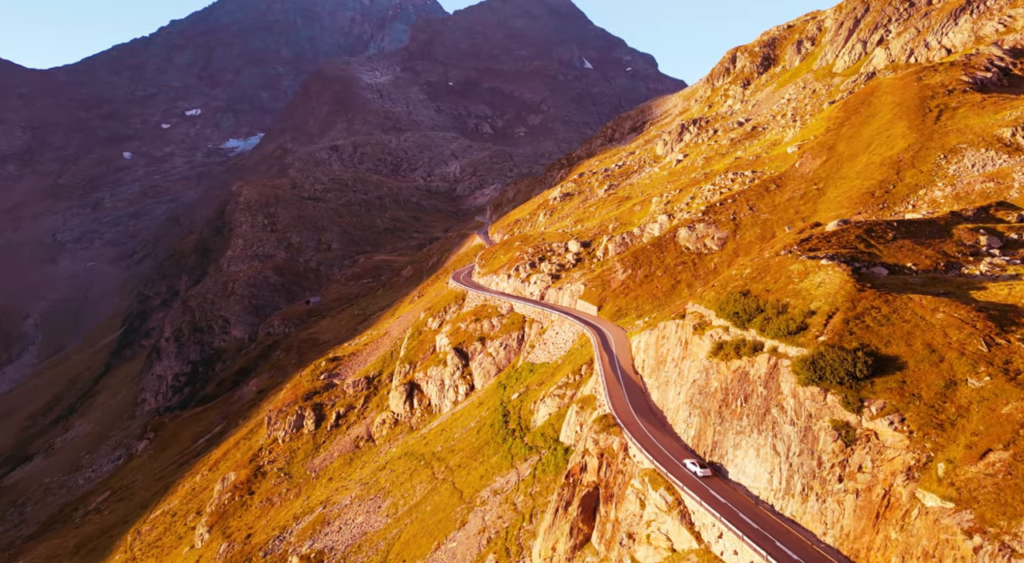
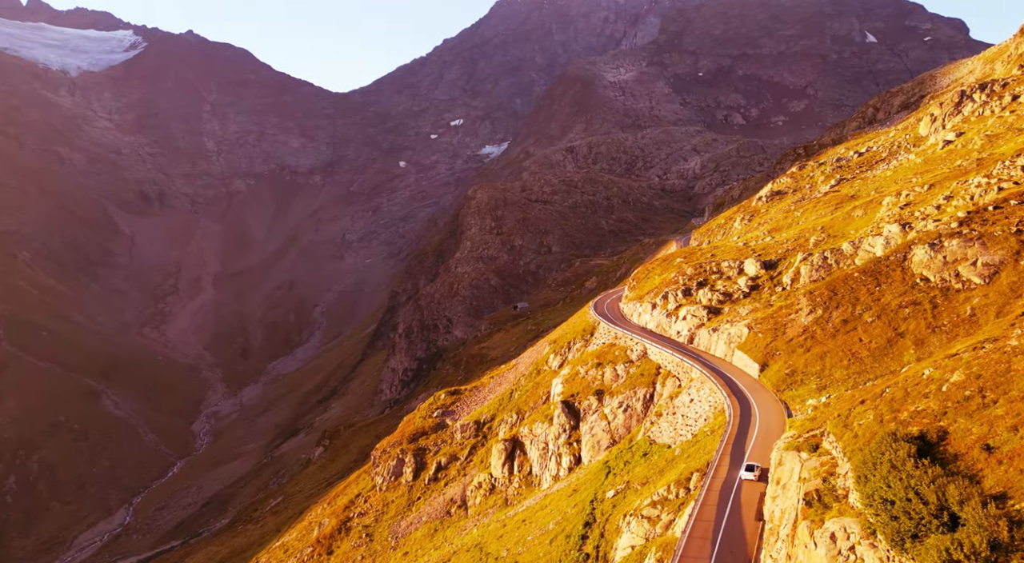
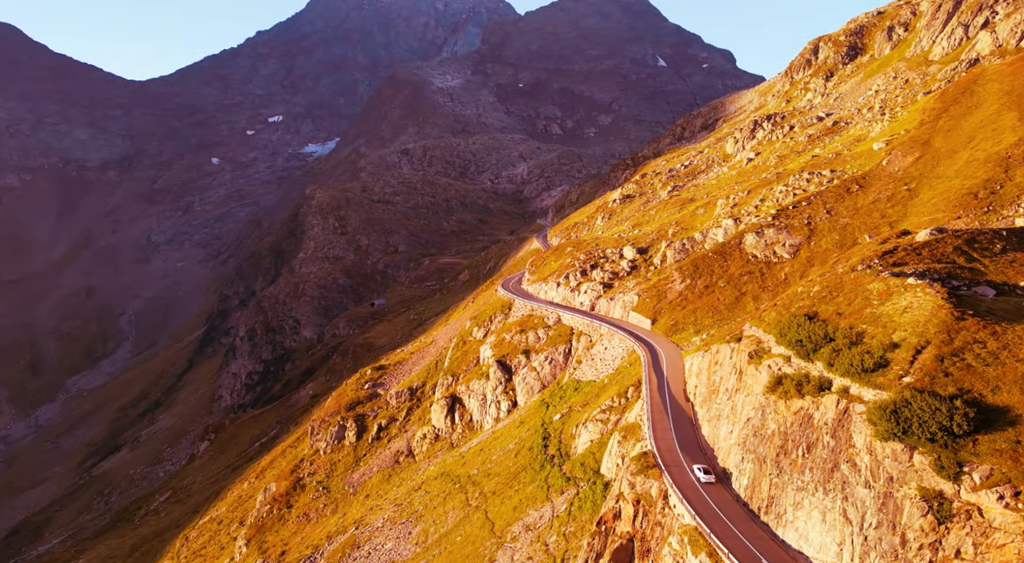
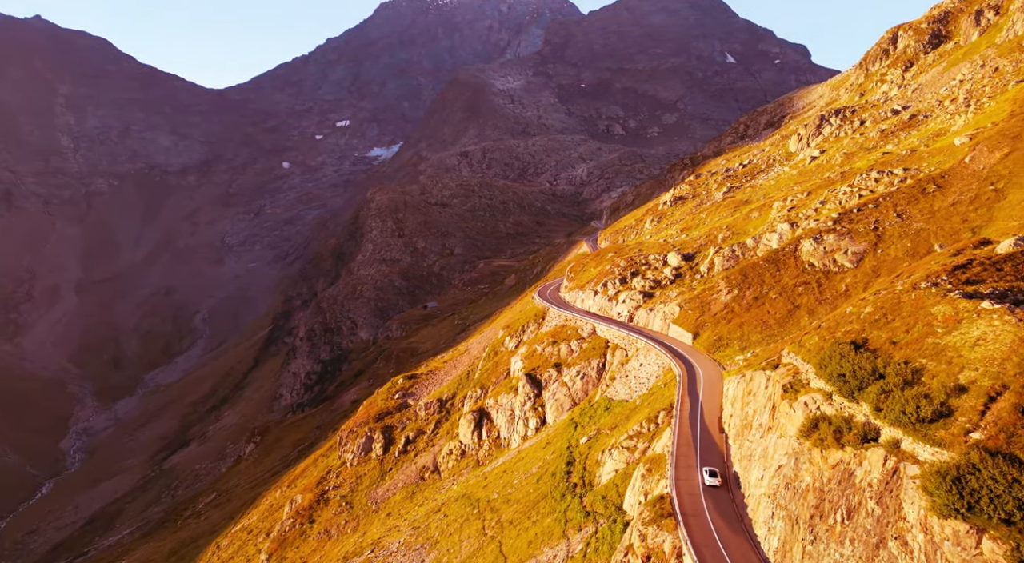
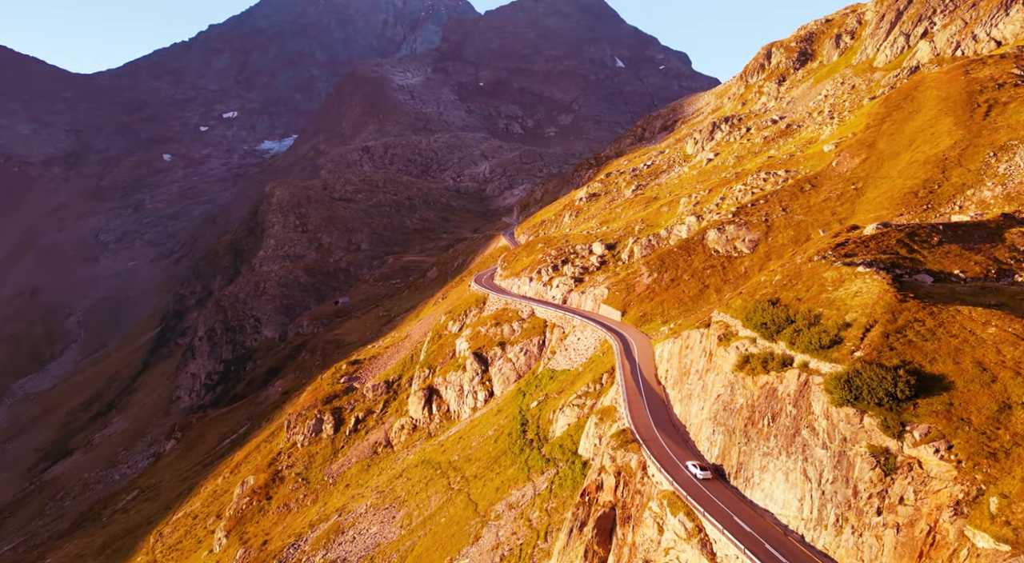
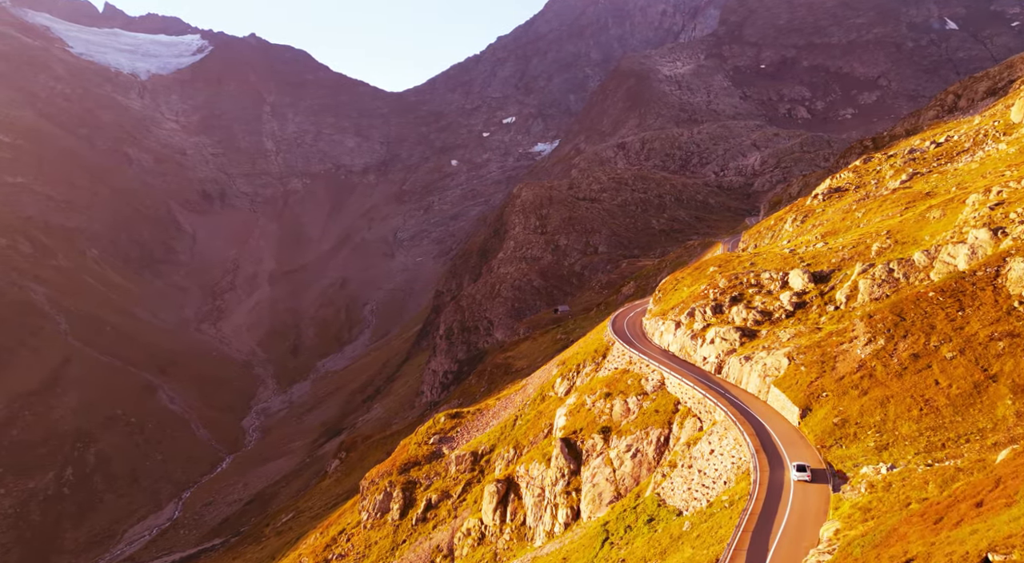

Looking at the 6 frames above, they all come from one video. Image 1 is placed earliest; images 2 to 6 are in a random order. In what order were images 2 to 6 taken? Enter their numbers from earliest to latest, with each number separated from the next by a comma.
5, 3, 4, 2, 6
